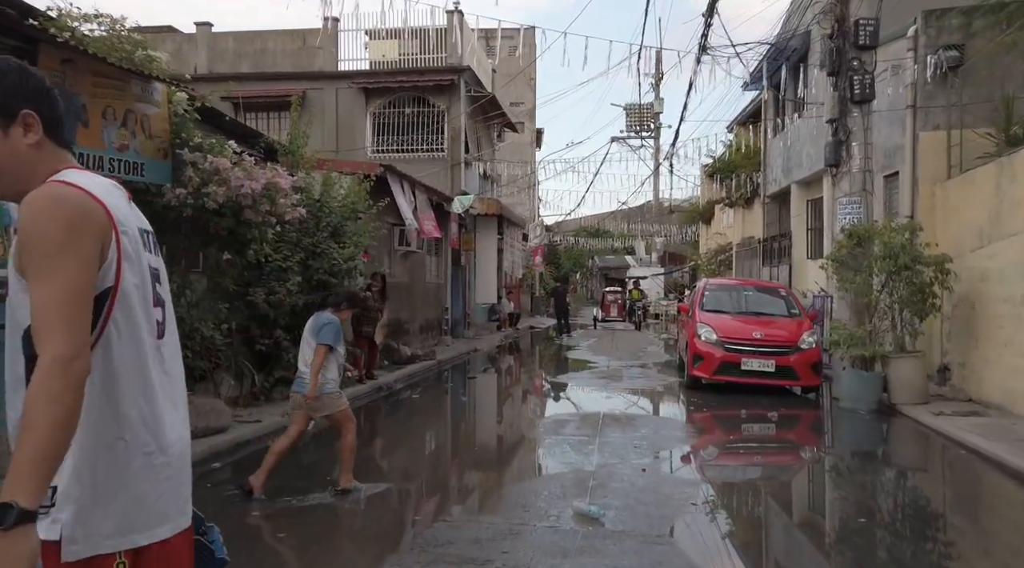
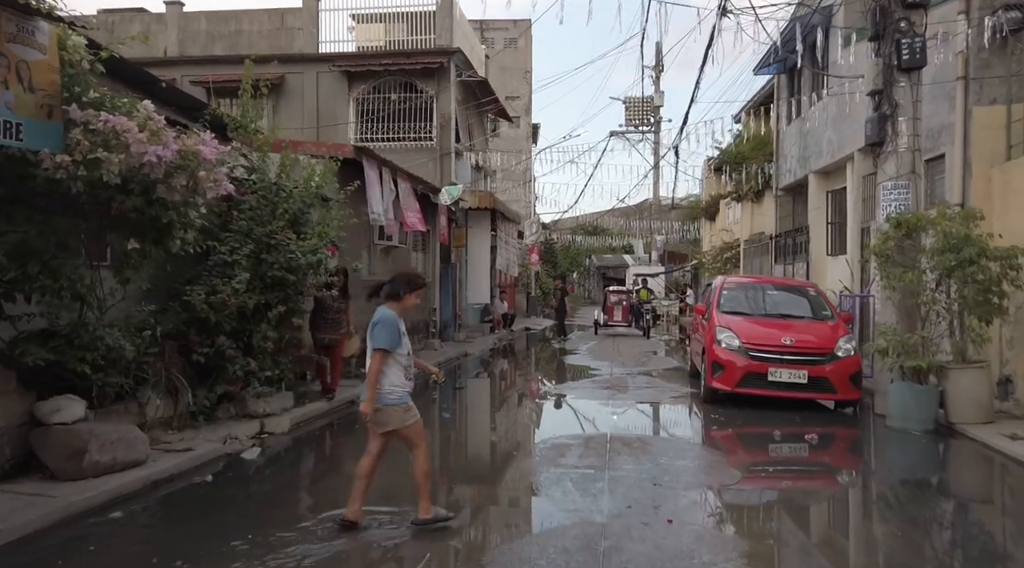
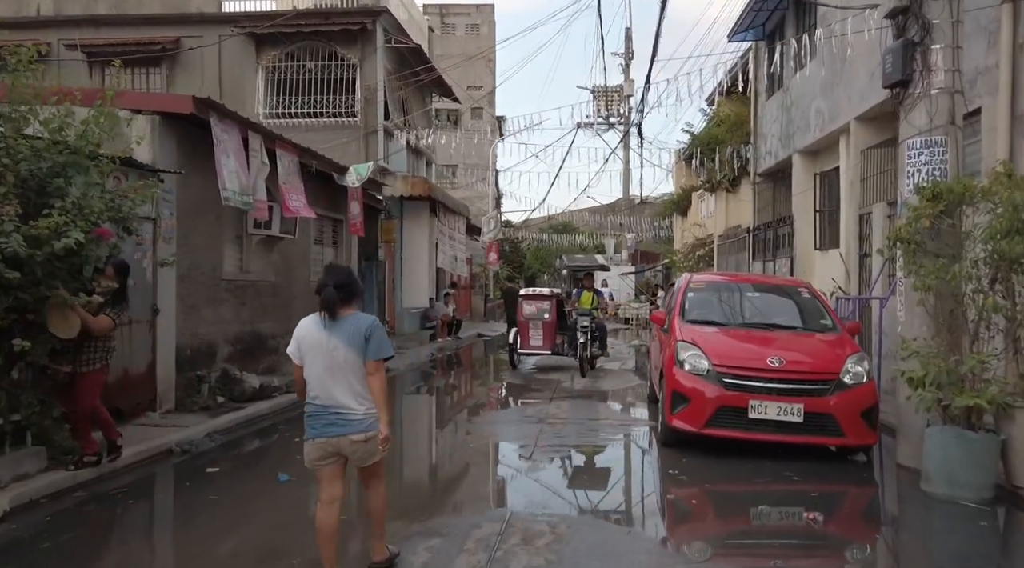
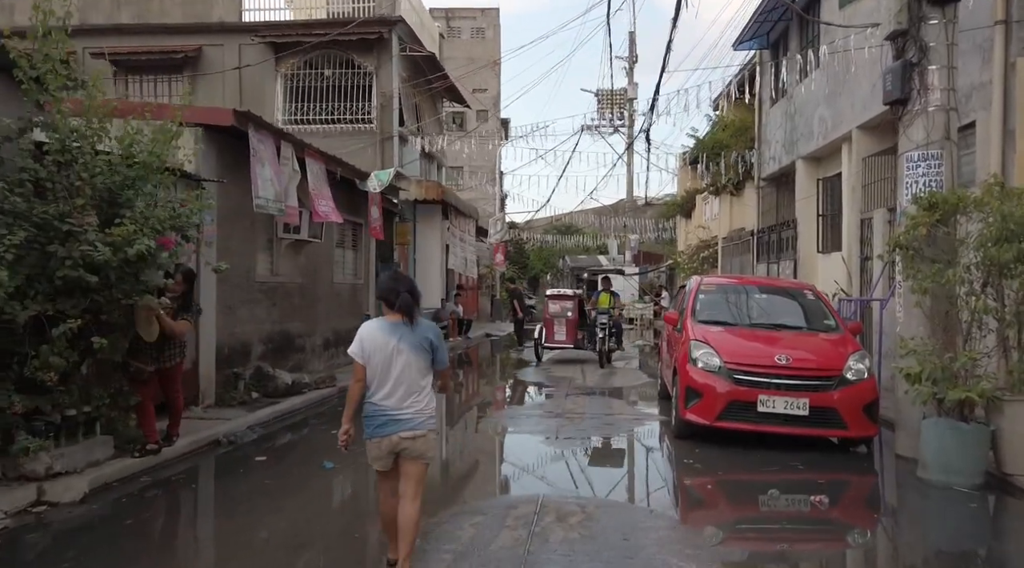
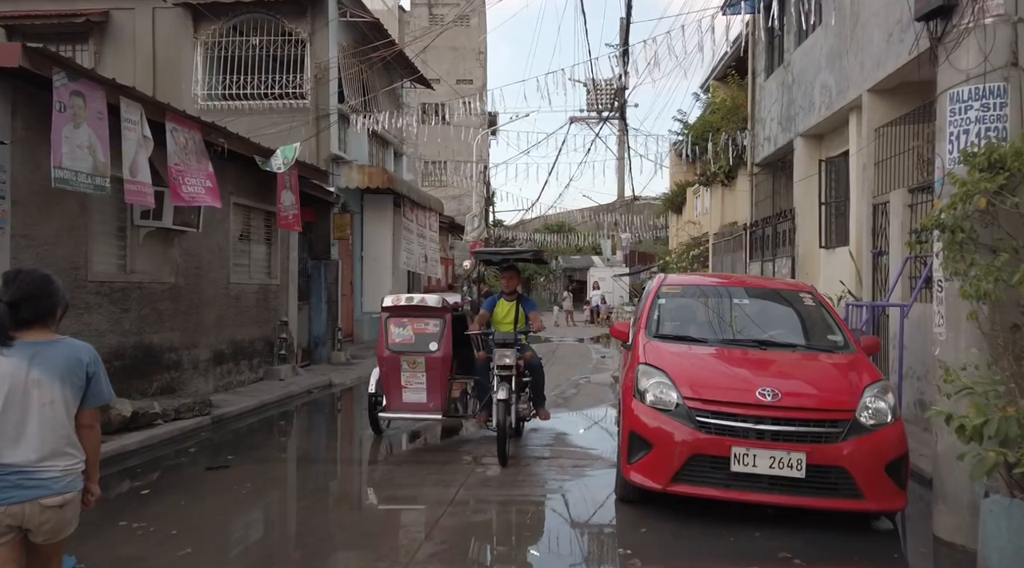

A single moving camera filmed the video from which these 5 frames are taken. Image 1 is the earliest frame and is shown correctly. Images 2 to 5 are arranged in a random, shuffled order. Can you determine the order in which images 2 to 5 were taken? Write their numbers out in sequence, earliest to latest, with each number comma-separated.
2, 4, 3, 5
